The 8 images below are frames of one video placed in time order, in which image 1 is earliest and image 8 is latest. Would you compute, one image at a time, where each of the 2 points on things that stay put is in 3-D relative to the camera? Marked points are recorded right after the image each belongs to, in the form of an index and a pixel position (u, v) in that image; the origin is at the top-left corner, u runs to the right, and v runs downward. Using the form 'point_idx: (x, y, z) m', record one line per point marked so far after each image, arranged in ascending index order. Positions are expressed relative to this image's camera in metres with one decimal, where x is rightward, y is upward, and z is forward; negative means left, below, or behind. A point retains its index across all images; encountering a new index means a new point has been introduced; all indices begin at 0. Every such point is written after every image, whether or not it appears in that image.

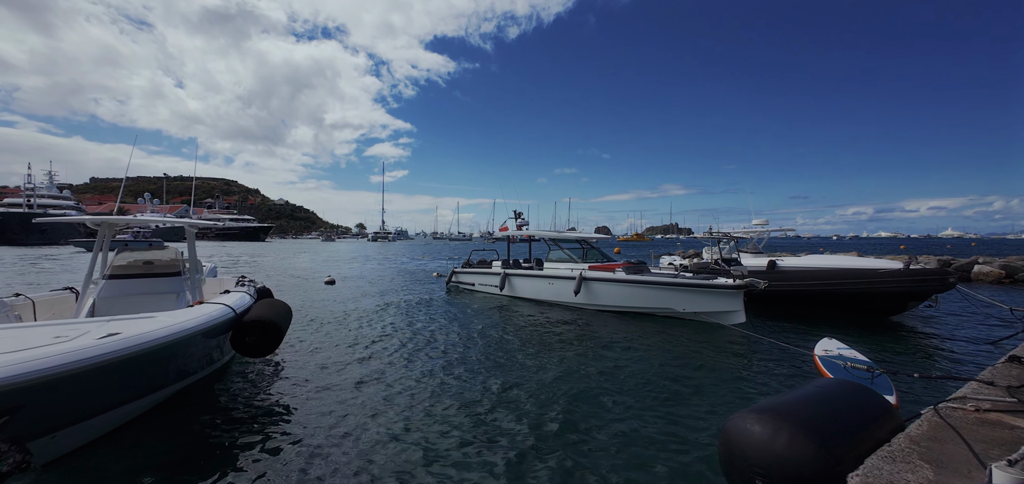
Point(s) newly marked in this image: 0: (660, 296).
0: (+3.3, -1.3, +9.5) m
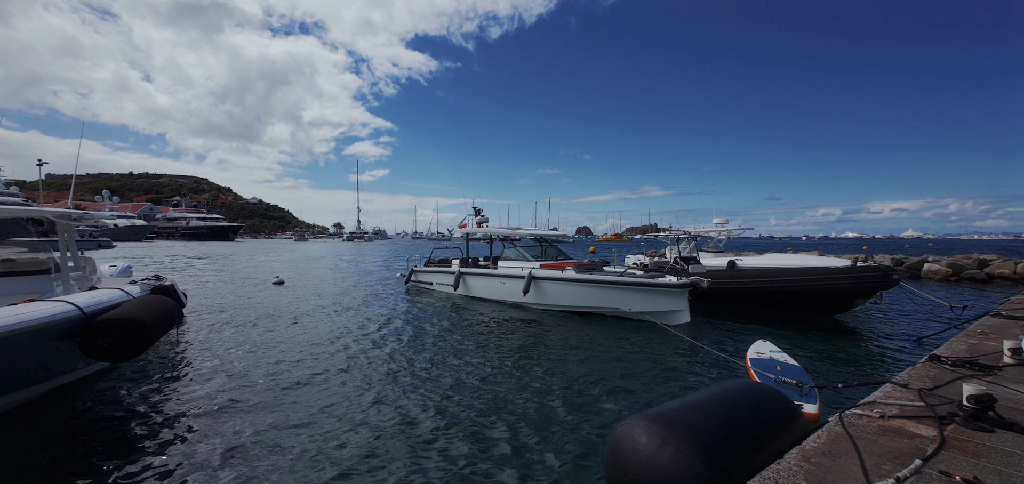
0: (+2.1, -1.2, +9.2) m
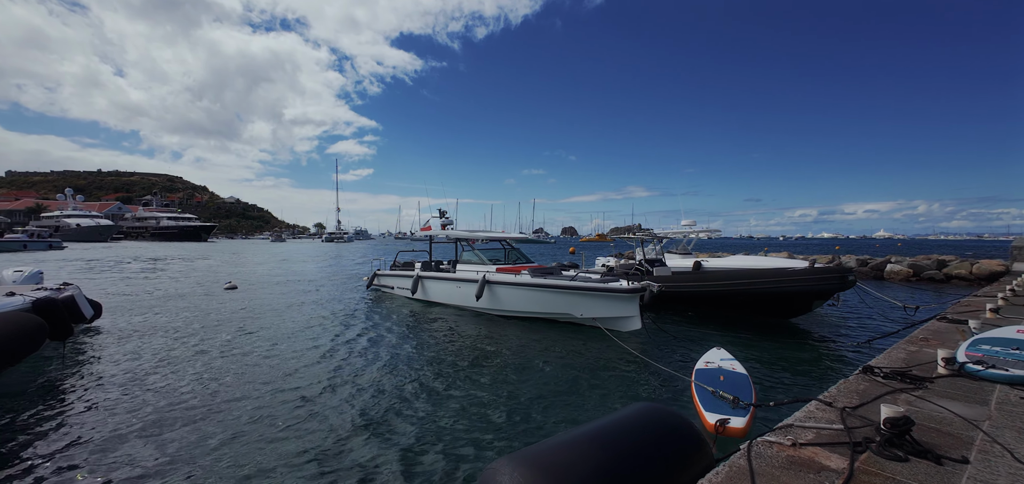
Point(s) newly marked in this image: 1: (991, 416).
0: (+1.0, -1.3, +8.9) m
1: (+3.7, -1.4, +3.1) m
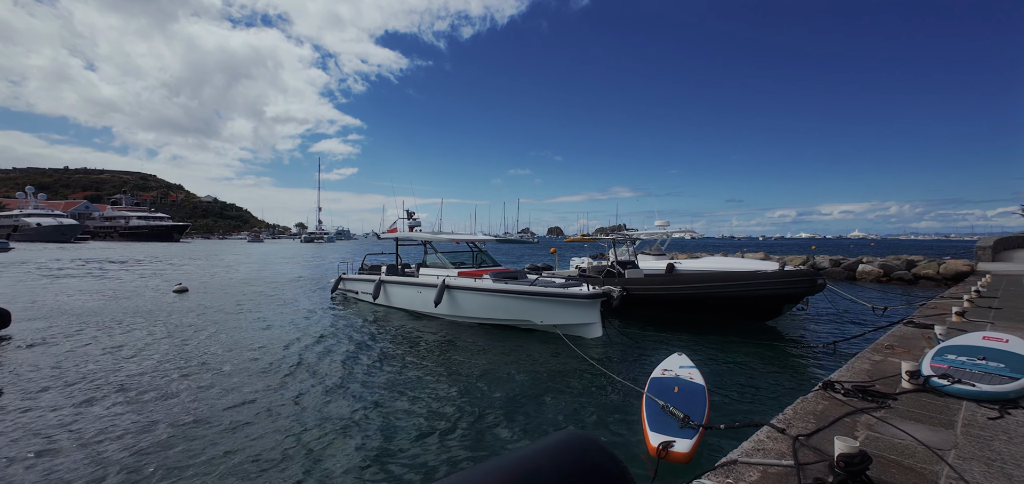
0: (+0.1, -1.3, +8.5) m
1: (+3.1, -1.4, +2.8) m
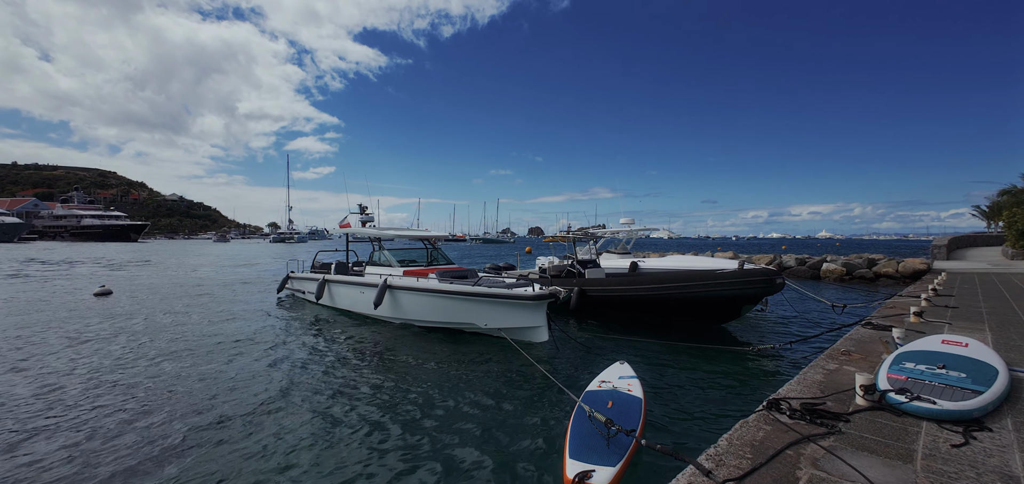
0: (-1.0, -1.3, +7.8) m
1: (+2.3, -1.3, +2.2) m
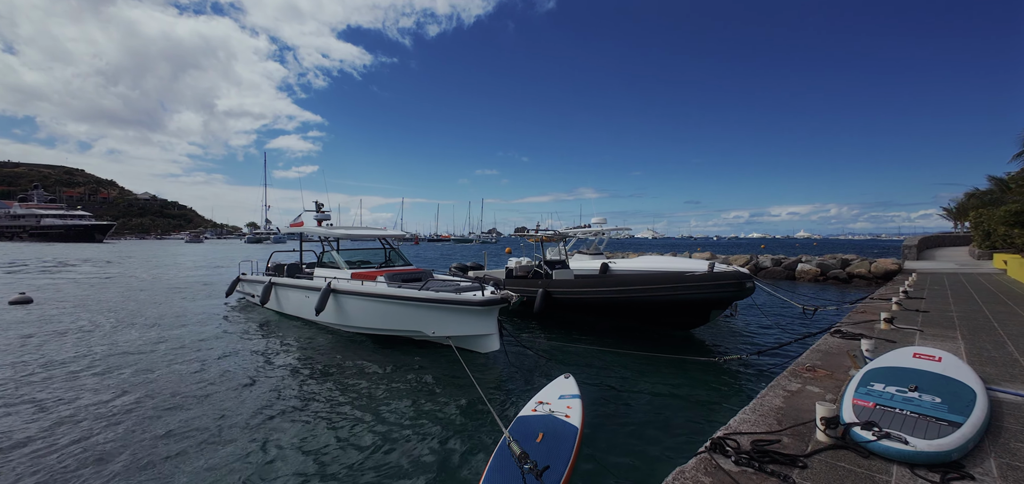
0: (-1.9, -1.4, +7.1) m
1: (+1.6, -1.4, +1.7) m
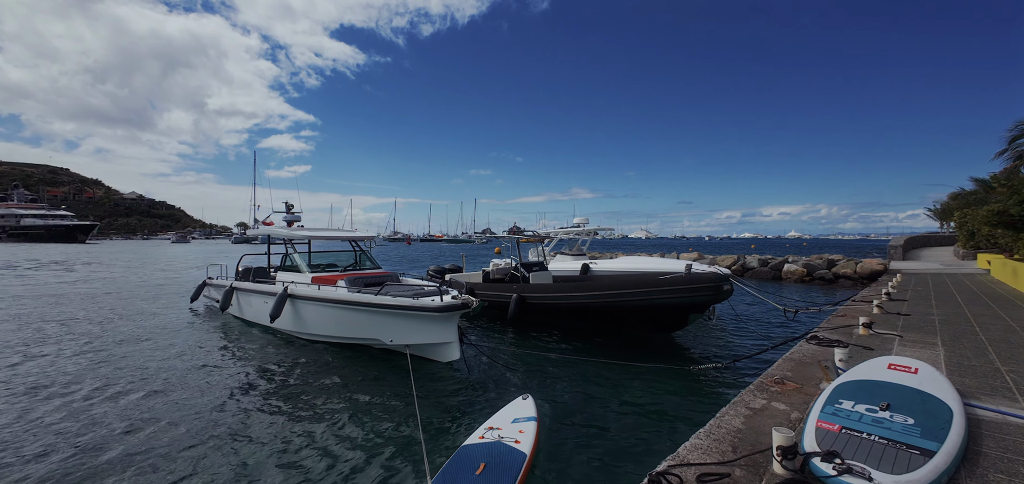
0: (-2.5, -1.4, +6.7) m
1: (+1.1, -1.4, +1.3) m
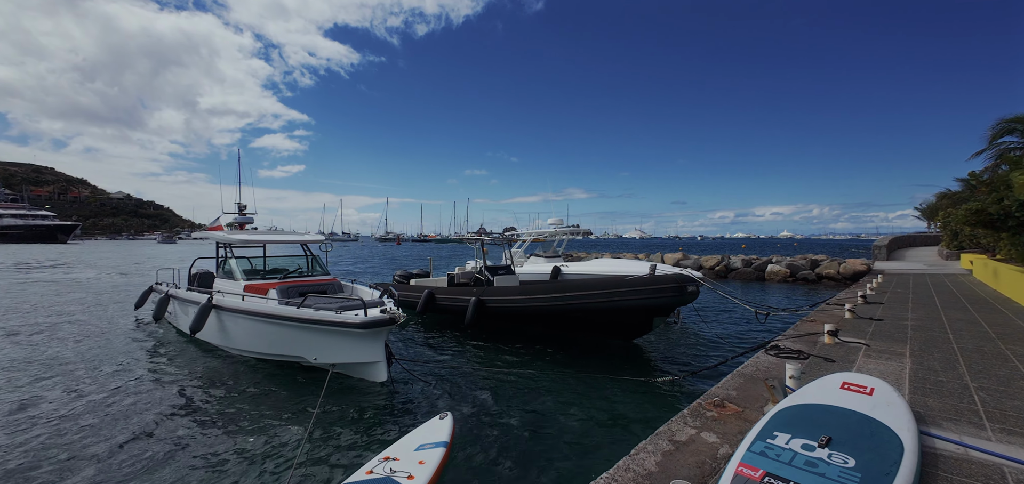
0: (-3.4, -1.4, +6.1) m
1: (+0.2, -1.4, +0.8) m
